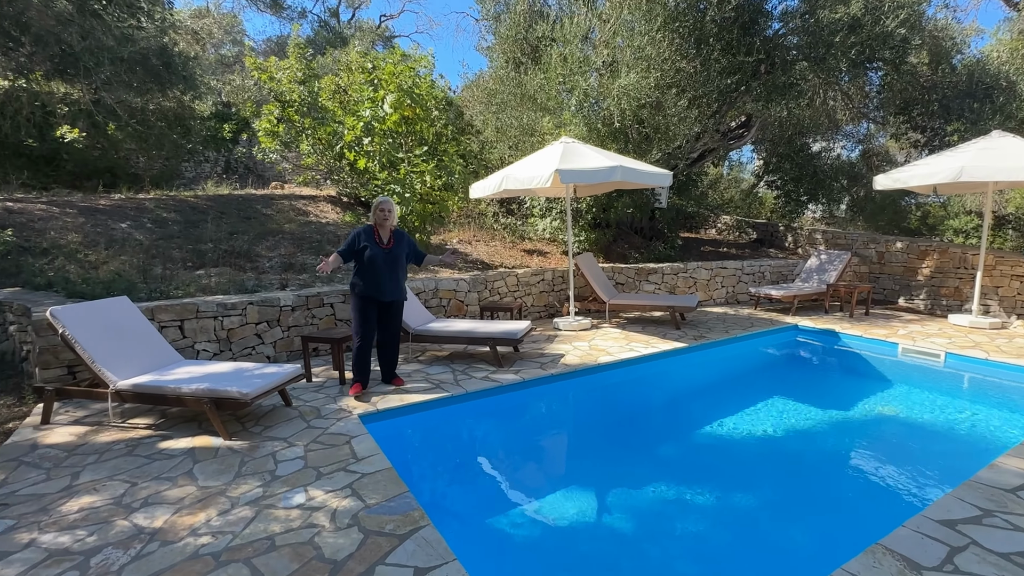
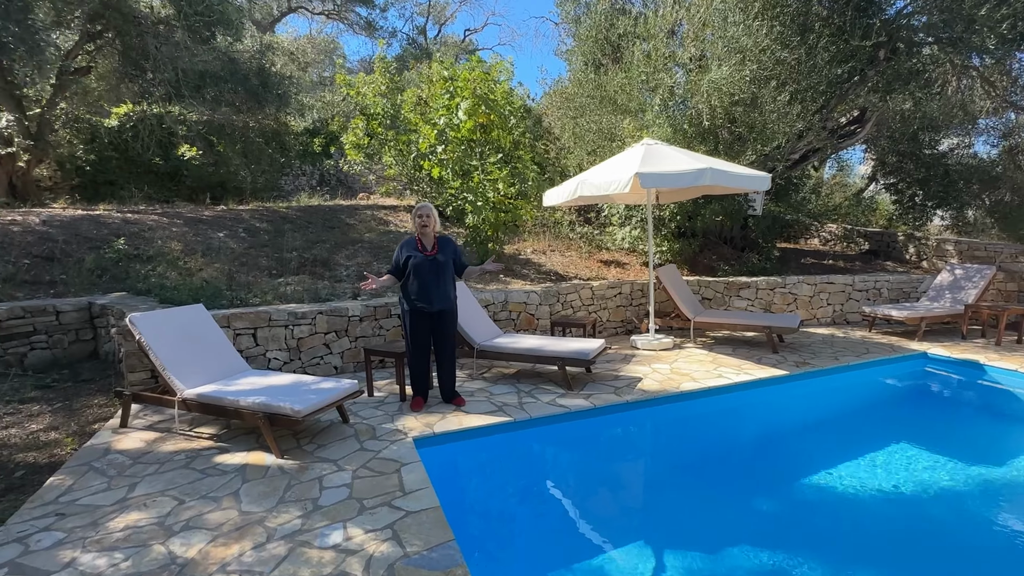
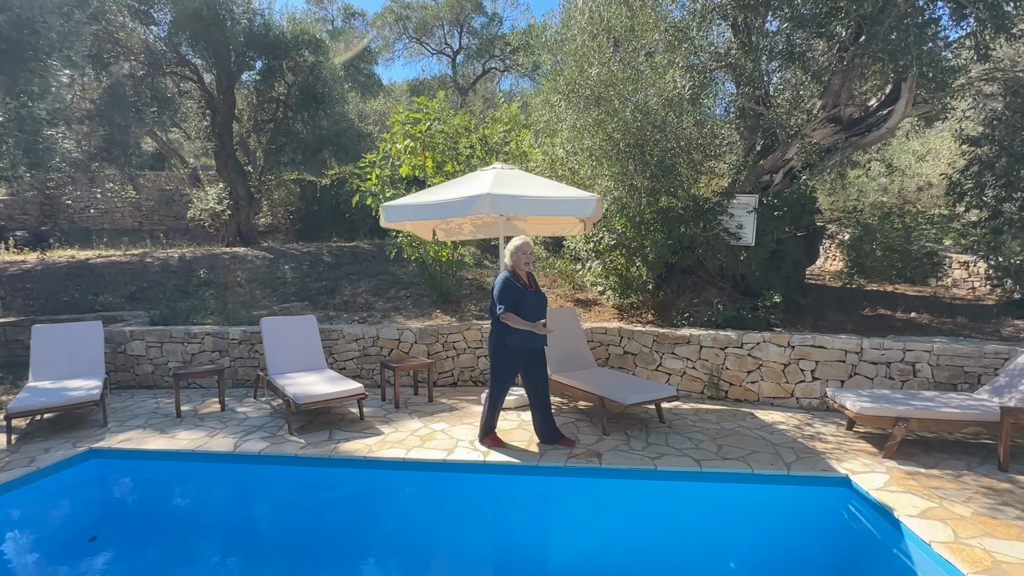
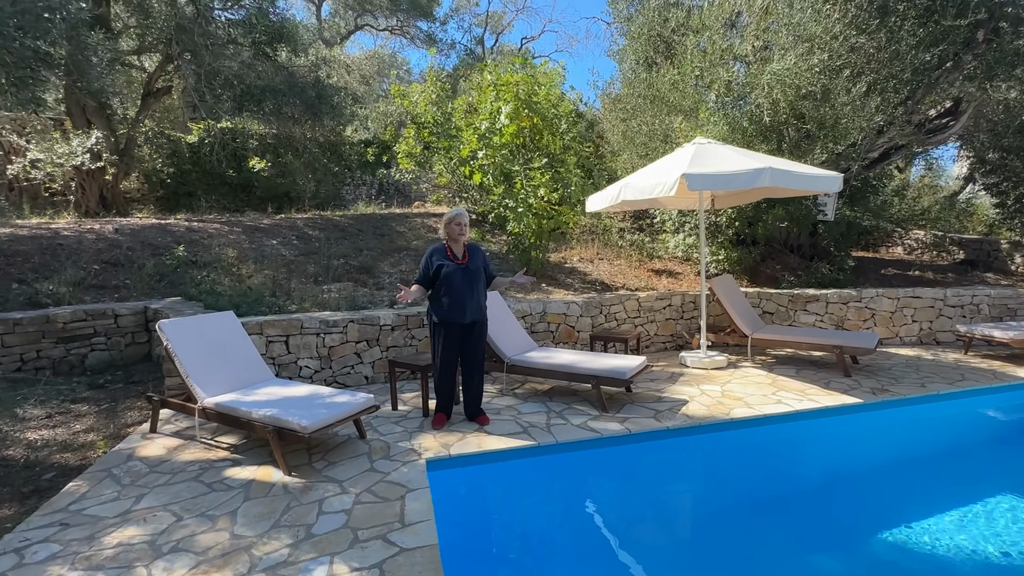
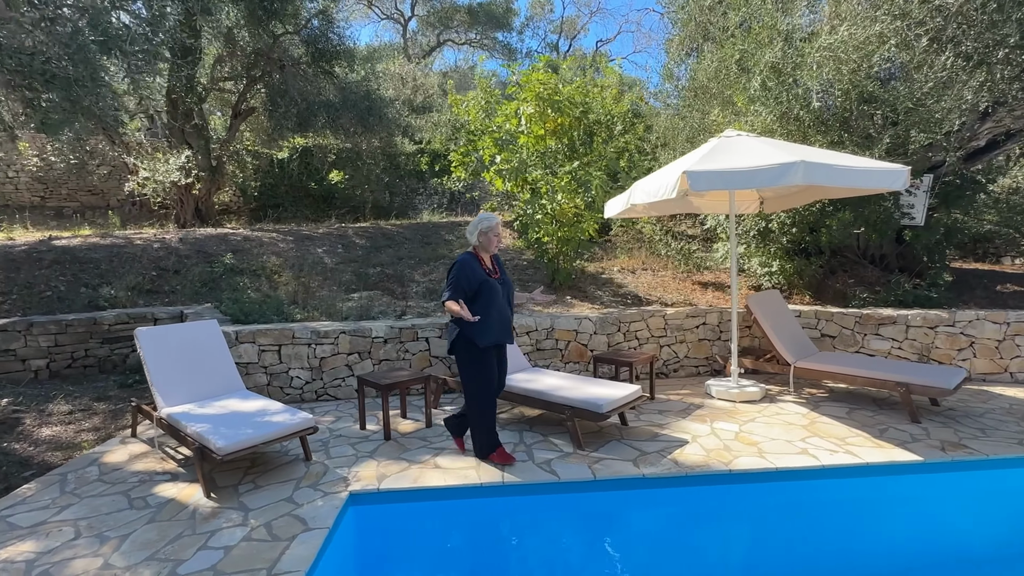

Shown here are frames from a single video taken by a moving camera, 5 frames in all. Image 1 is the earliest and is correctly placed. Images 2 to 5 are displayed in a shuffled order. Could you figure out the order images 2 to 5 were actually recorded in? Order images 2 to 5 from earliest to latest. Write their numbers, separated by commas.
2, 4, 5, 3
